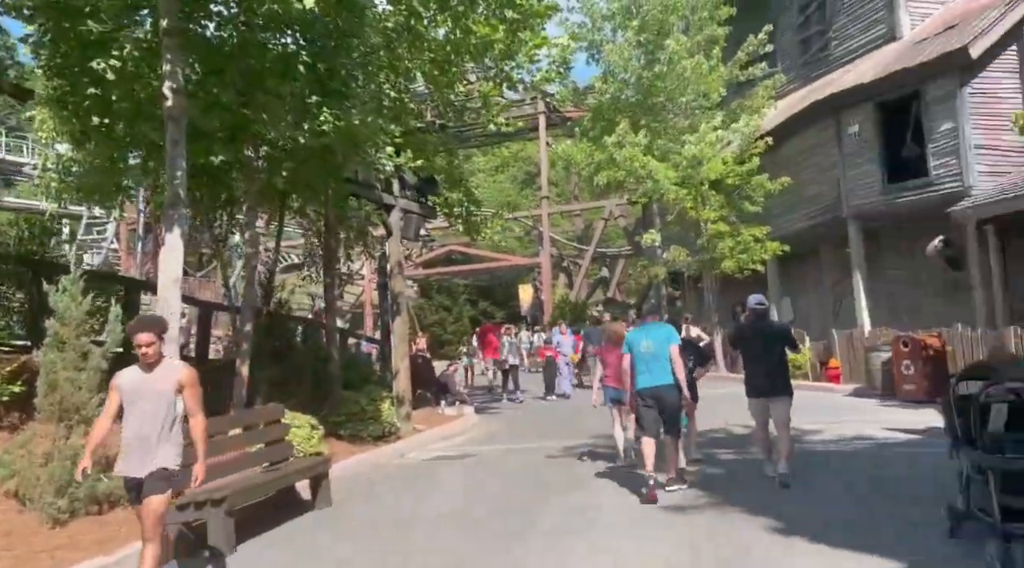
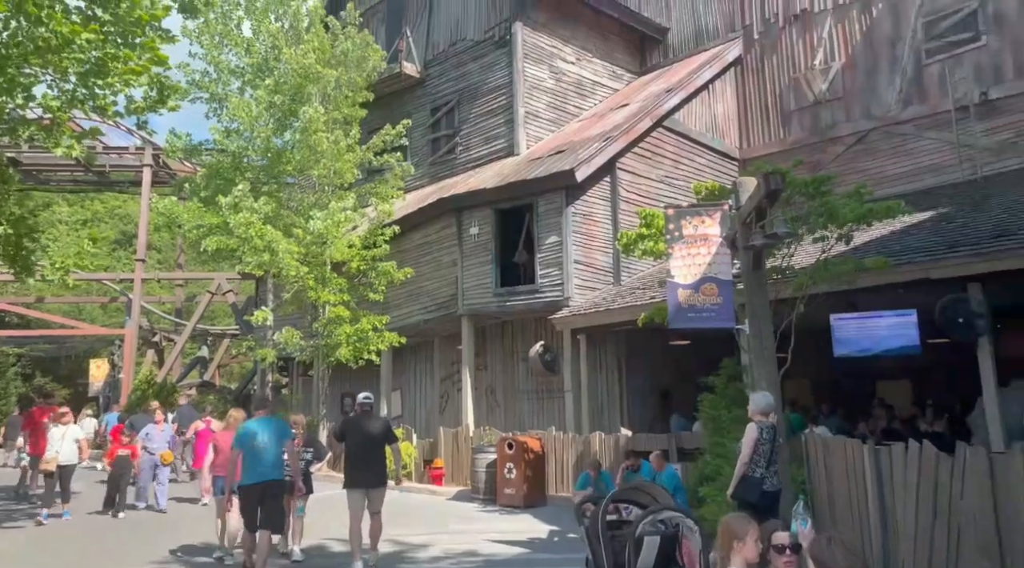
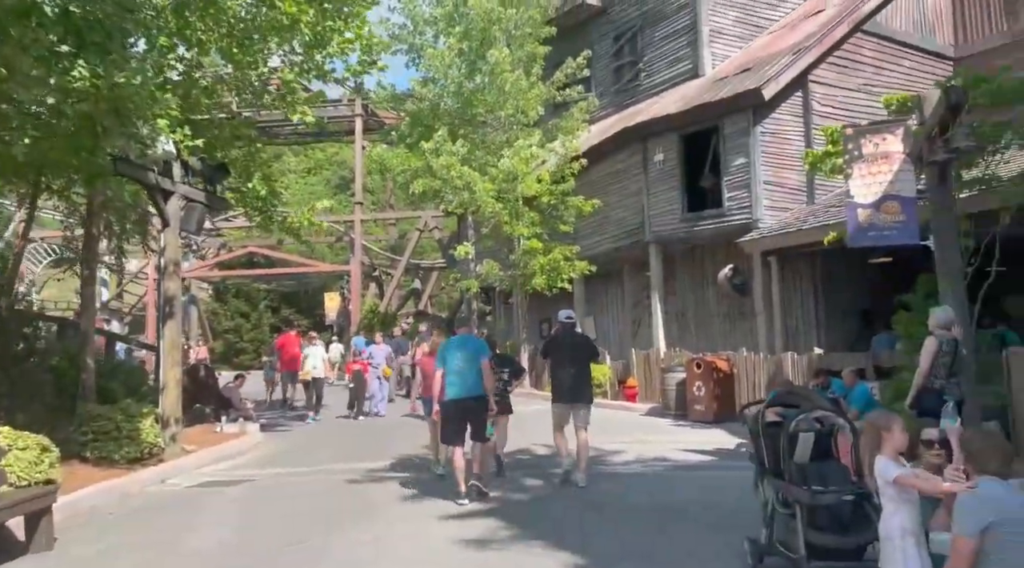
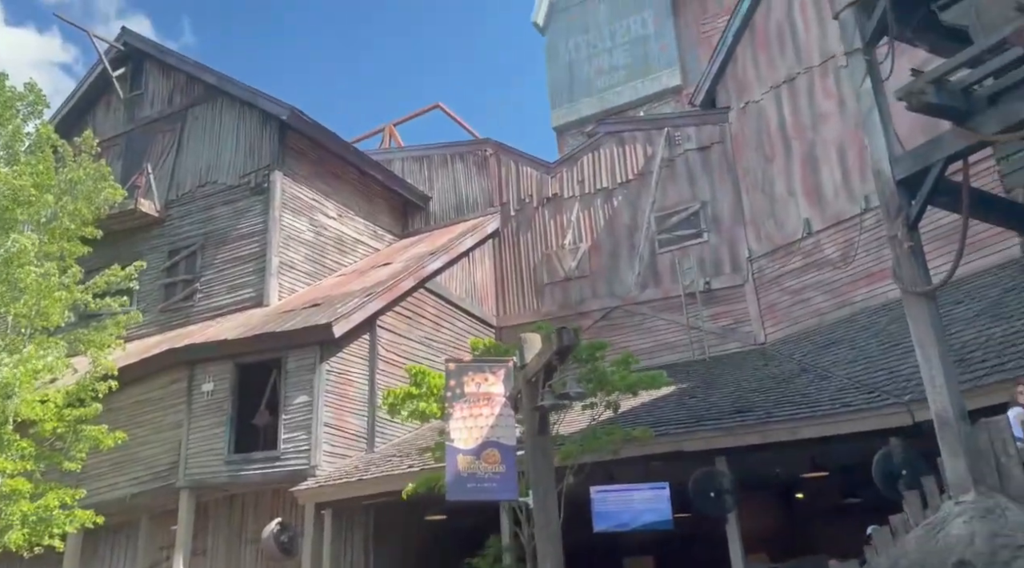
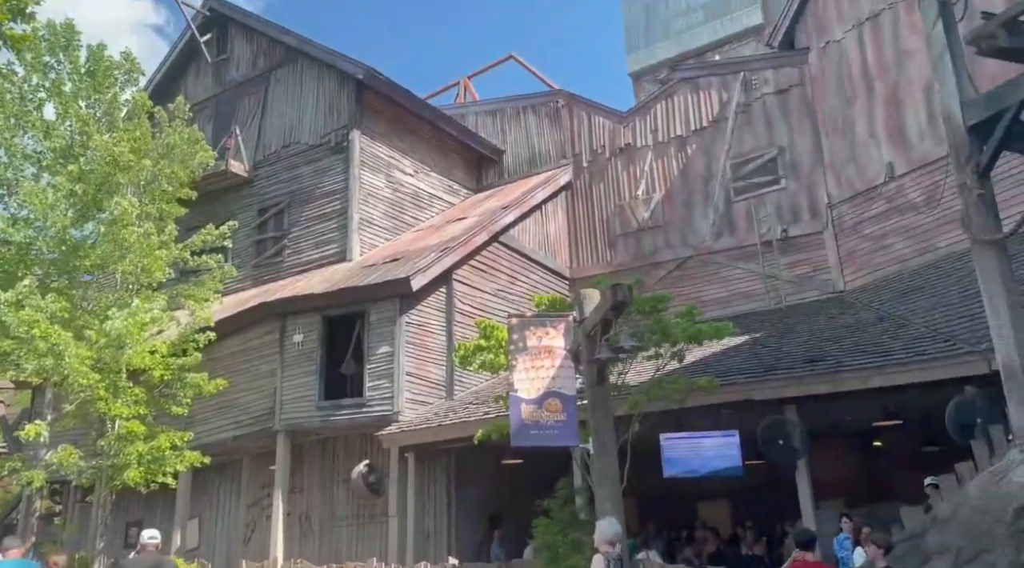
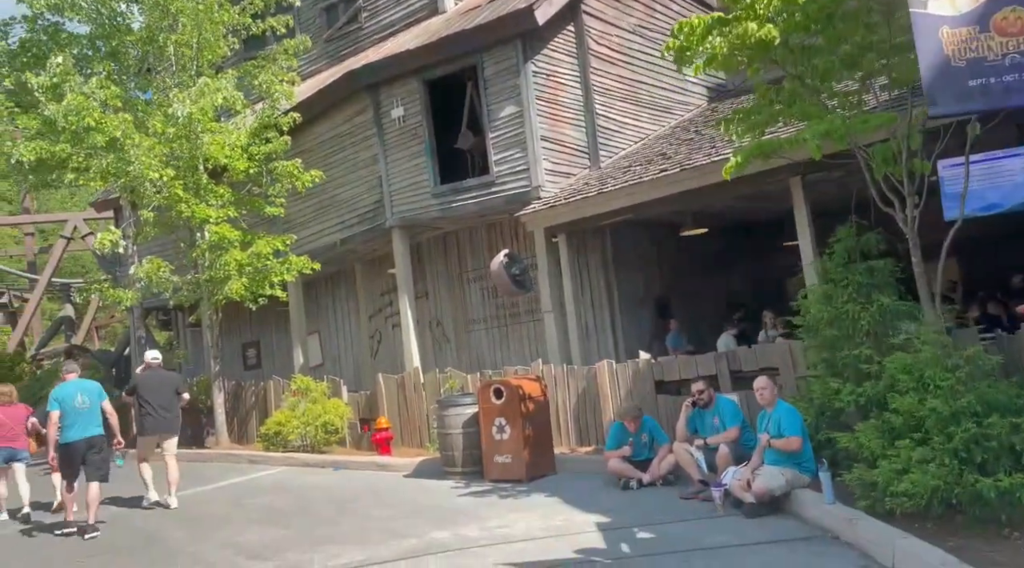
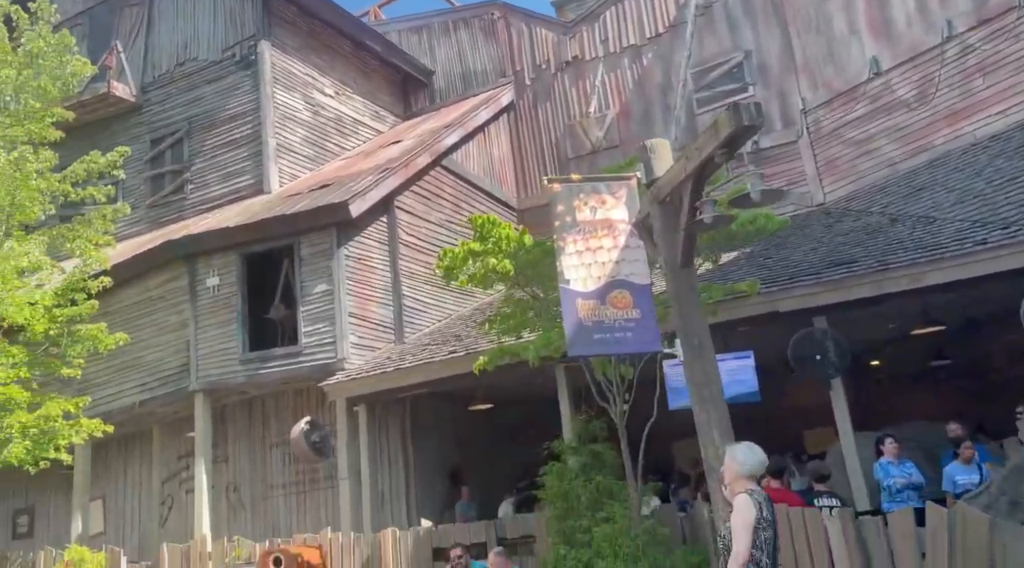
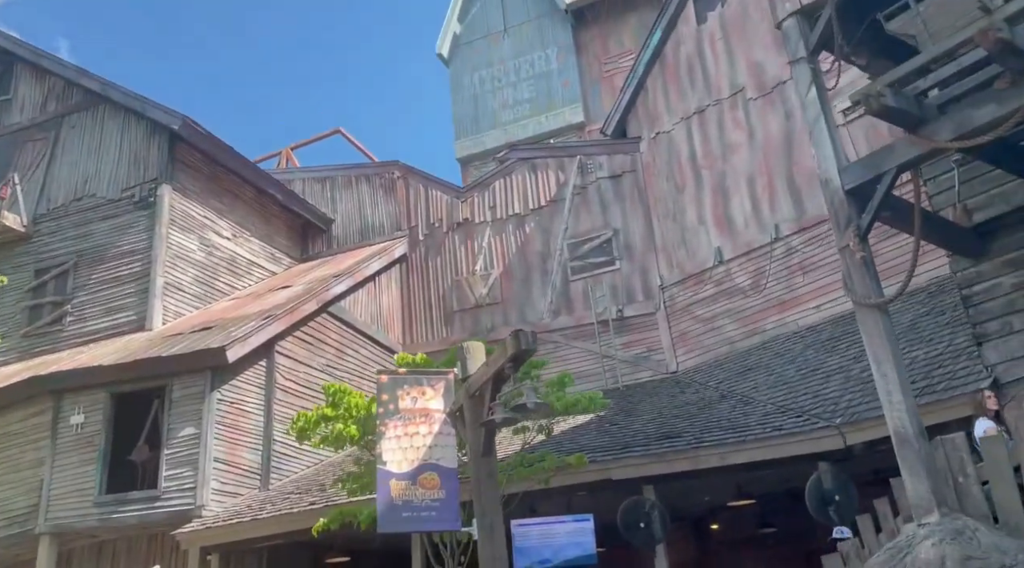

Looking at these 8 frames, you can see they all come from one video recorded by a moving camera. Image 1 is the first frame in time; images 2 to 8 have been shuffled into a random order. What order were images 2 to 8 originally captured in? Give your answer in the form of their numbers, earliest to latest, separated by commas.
3, 2, 5, 4, 8, 7, 6
